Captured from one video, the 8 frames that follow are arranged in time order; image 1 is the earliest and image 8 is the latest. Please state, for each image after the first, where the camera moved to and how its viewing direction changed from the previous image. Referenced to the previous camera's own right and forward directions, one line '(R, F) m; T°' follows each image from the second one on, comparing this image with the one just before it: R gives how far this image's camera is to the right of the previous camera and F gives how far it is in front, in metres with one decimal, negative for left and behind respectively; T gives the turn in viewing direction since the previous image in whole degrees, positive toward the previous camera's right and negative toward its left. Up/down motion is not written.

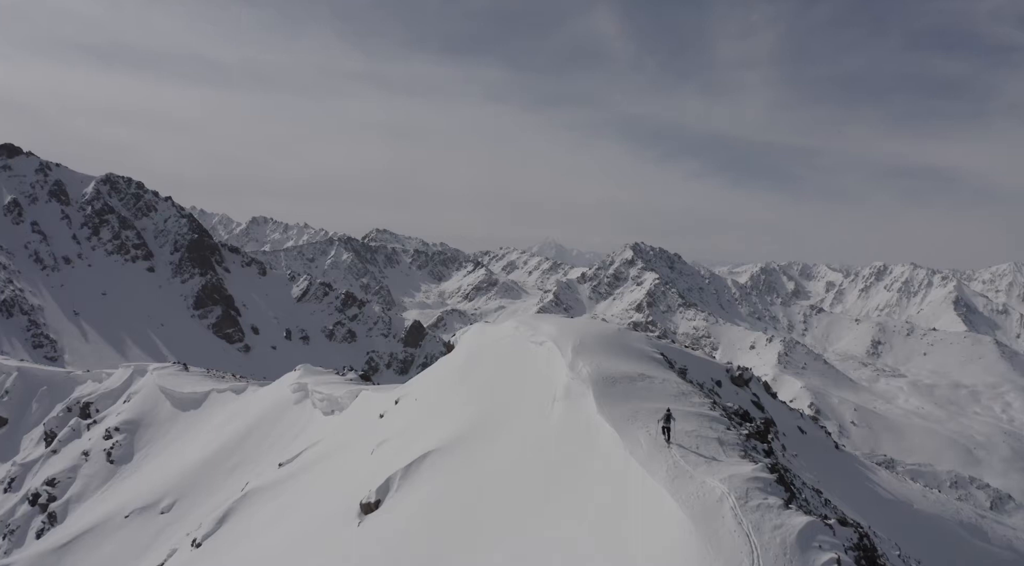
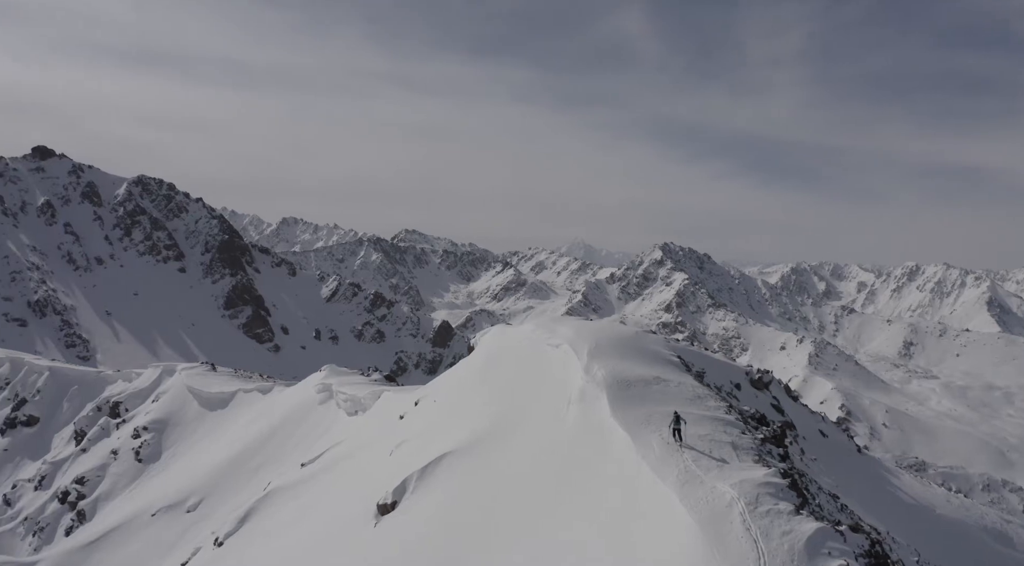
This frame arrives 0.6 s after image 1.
(+0.6, -0.2) m; -2°
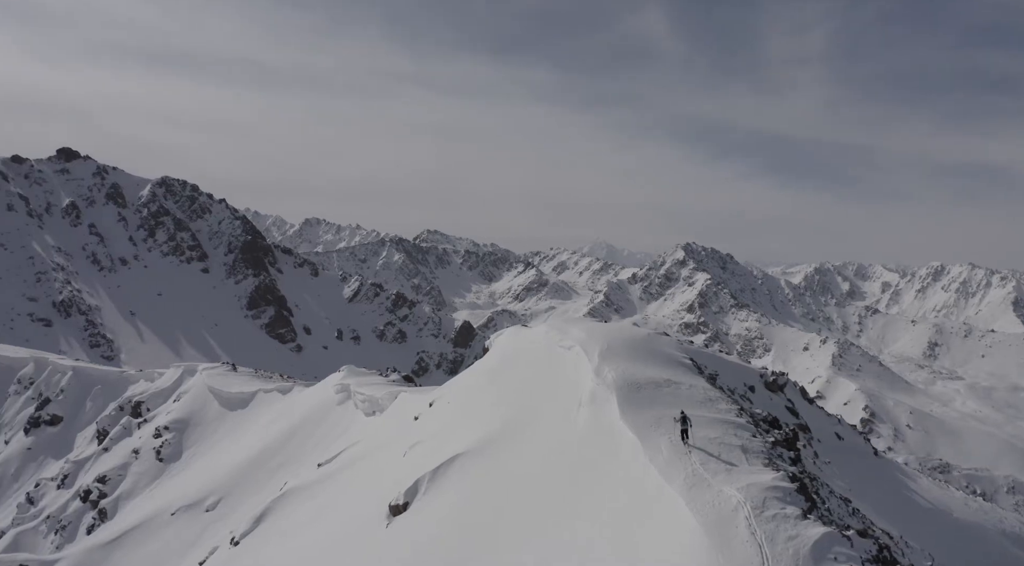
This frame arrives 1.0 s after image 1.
(+0.5, -0.1) m; -1°
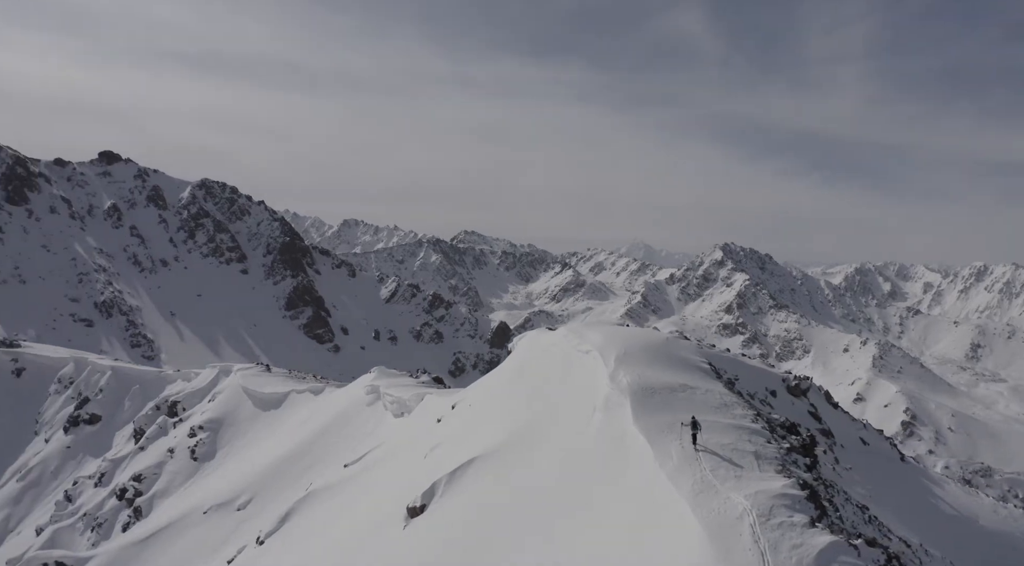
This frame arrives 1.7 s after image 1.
(+1.1, -0.2) m; -2°
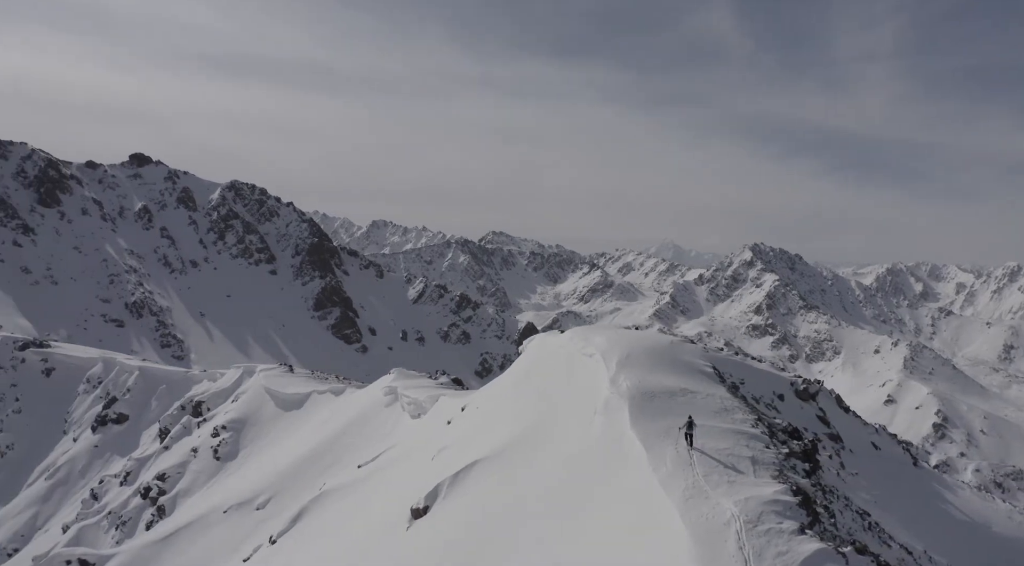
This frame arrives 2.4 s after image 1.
(+1.4, -0.2) m; -2°
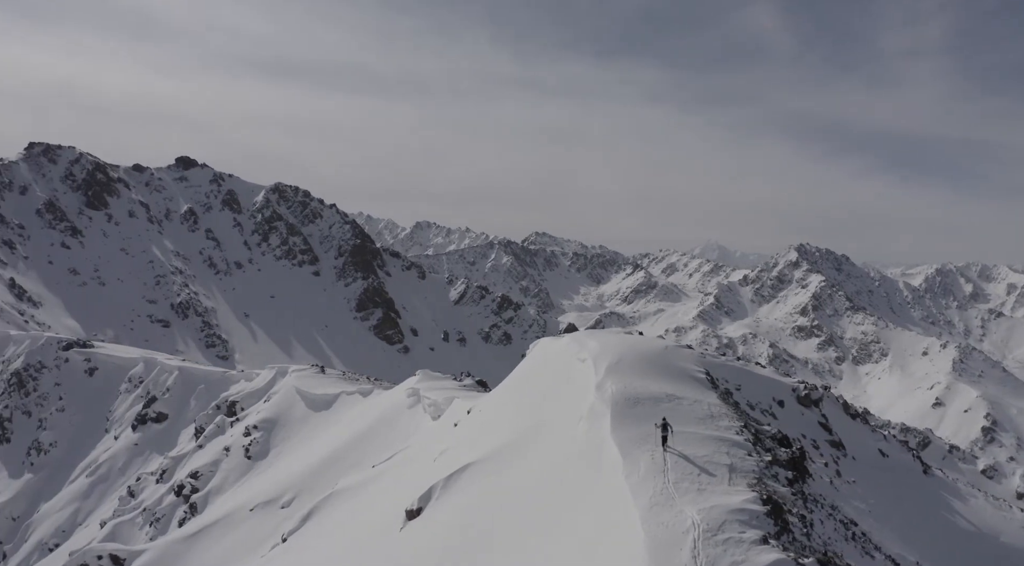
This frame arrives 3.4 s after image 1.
(+2.9, -0.1) m; -2°
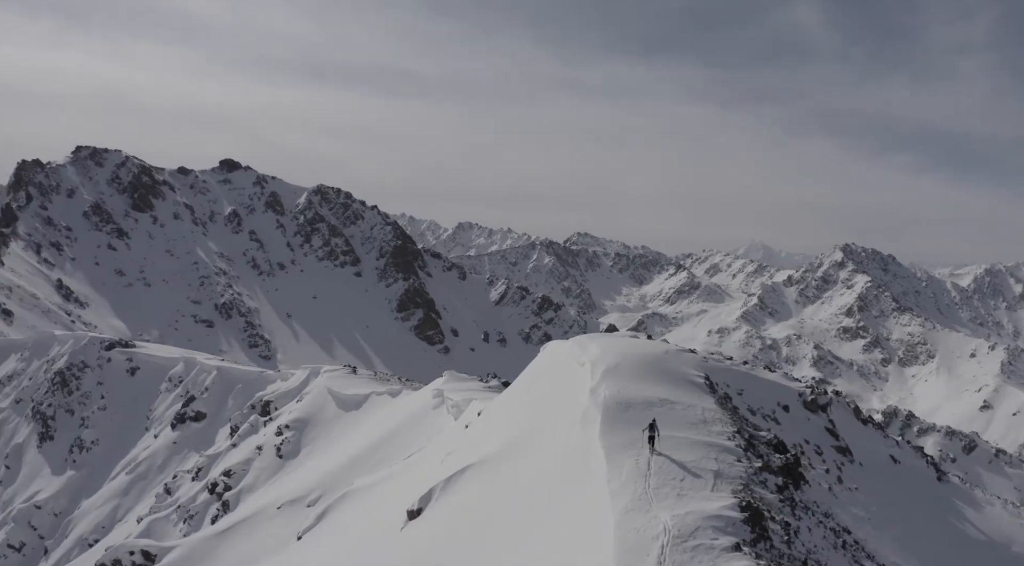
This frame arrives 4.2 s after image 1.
(+2.5, -0.3) m; -2°
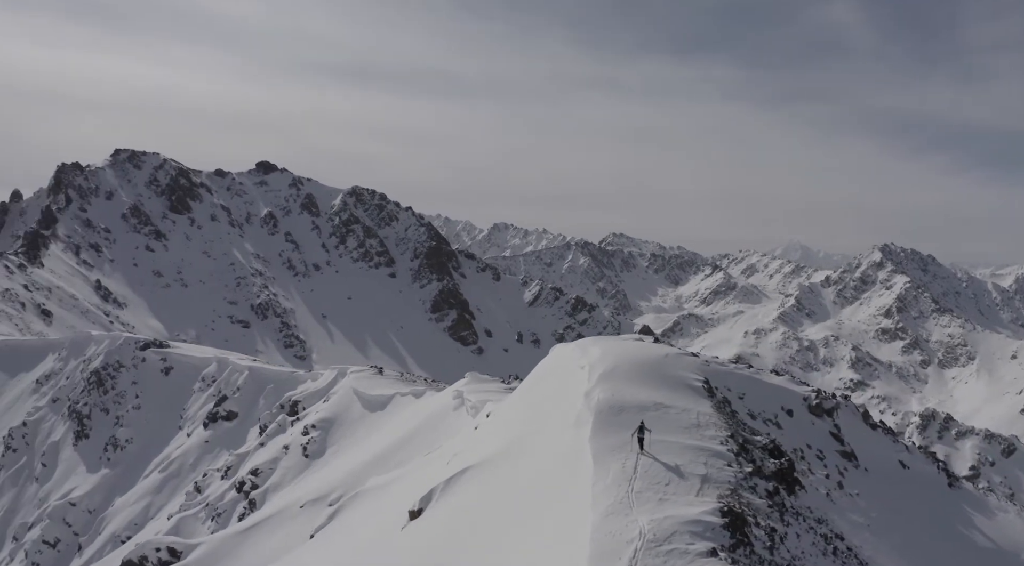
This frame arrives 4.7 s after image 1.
(+2.1, -0.3) m; -2°
